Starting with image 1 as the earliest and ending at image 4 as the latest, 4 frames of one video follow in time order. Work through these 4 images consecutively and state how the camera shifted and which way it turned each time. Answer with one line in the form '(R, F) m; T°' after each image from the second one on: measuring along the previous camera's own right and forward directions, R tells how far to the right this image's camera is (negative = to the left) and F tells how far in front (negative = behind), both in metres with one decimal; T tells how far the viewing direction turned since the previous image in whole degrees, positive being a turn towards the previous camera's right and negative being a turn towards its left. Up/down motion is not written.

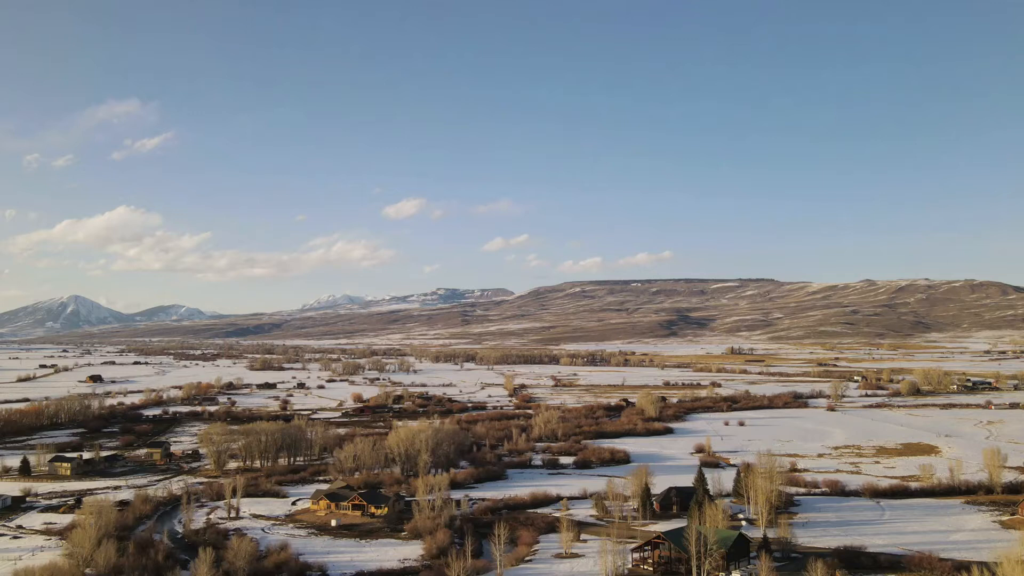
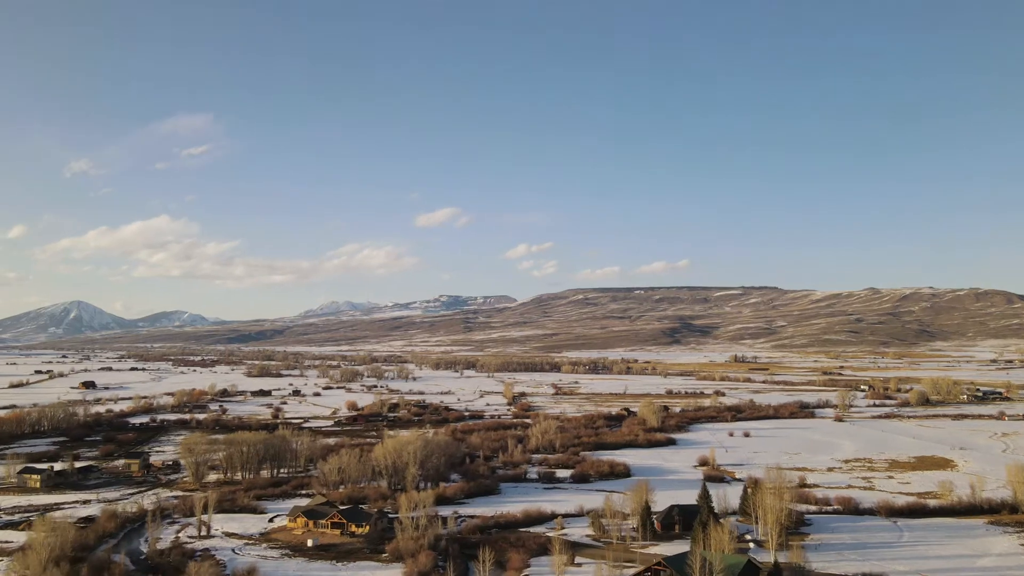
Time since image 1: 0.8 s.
(+0.4, +1.4) m; 0°
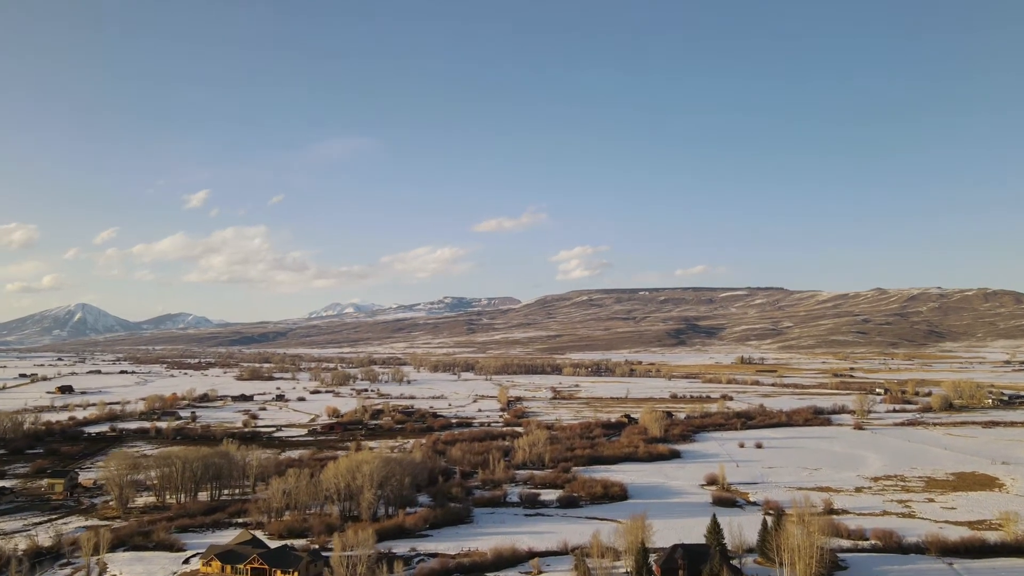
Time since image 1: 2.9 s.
(+1.2, +4.1) m; 0°
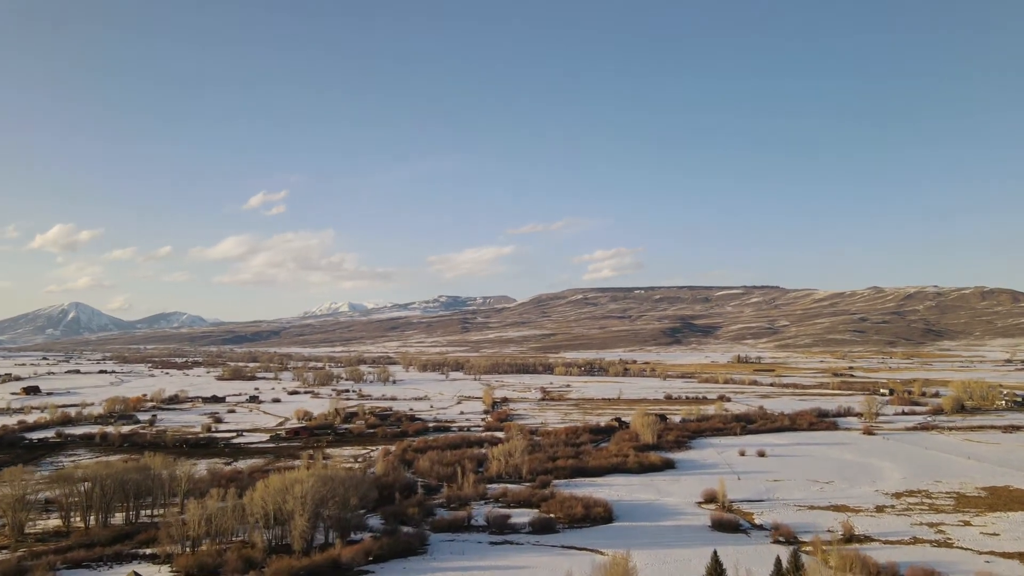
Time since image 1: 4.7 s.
(+1.1, +3.7) m; 0°
